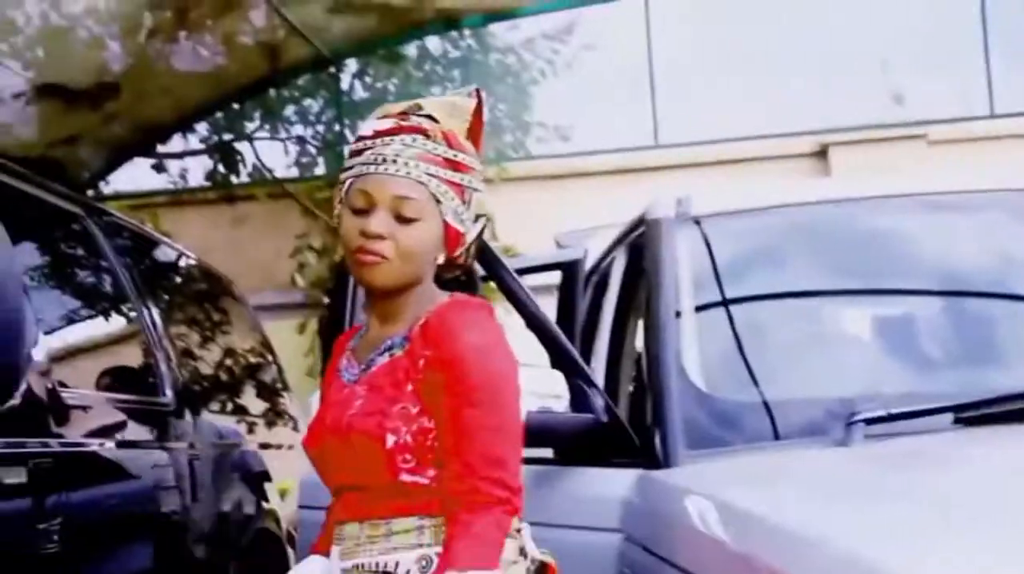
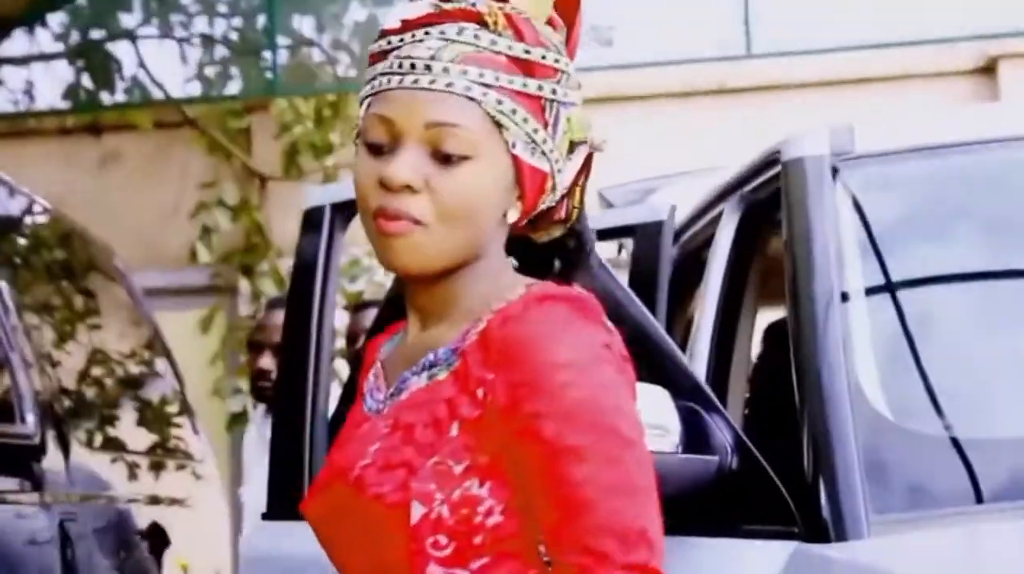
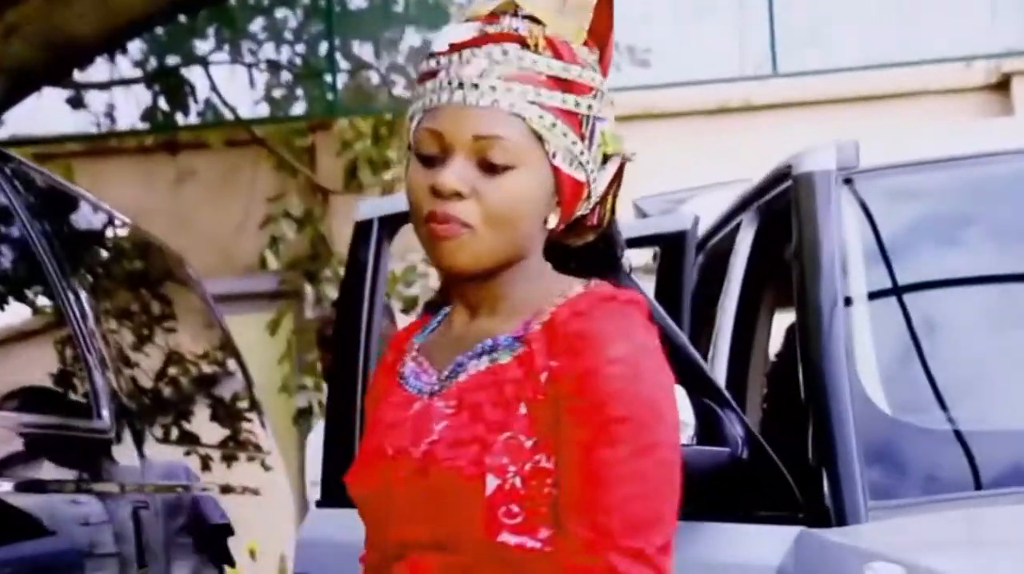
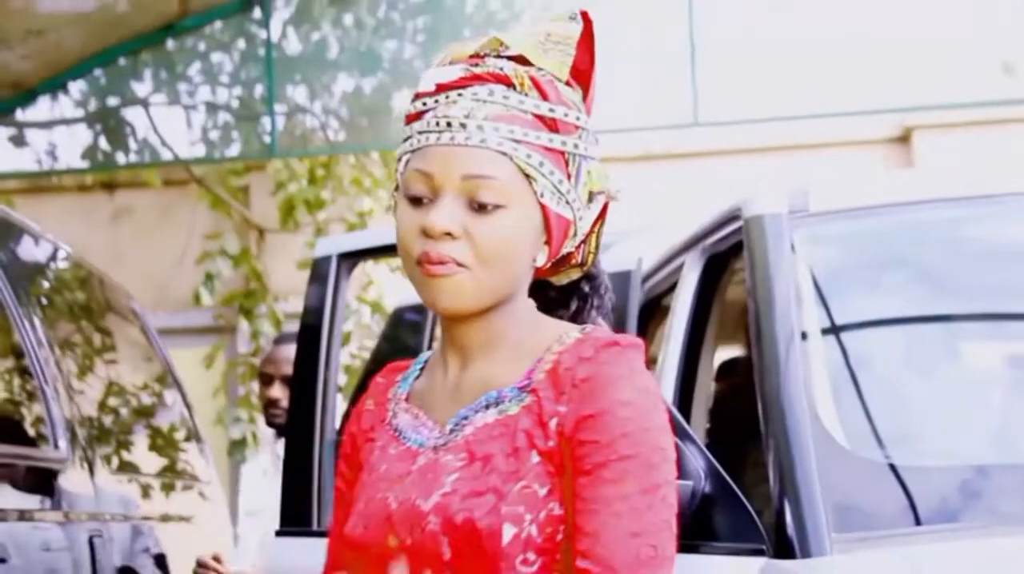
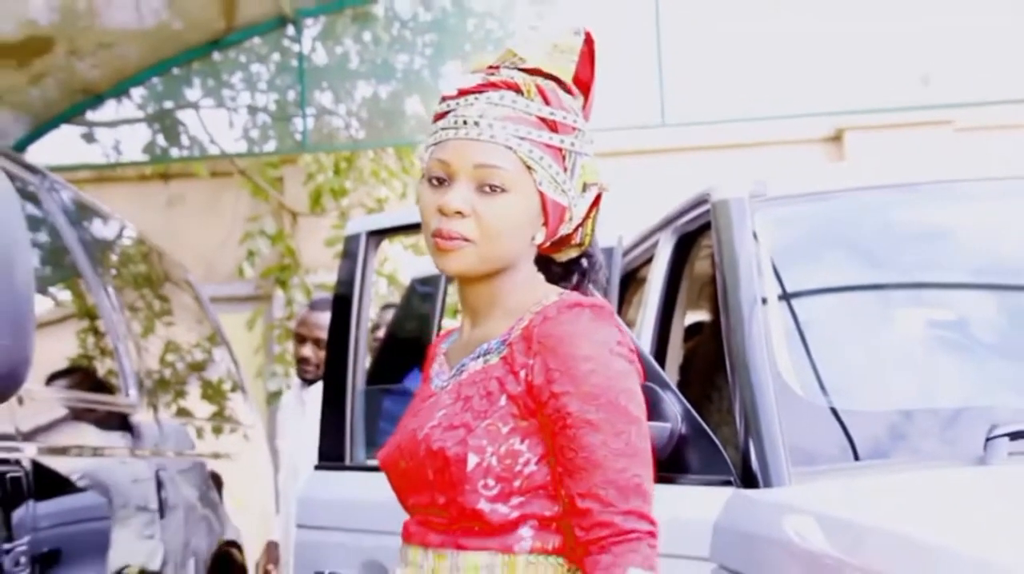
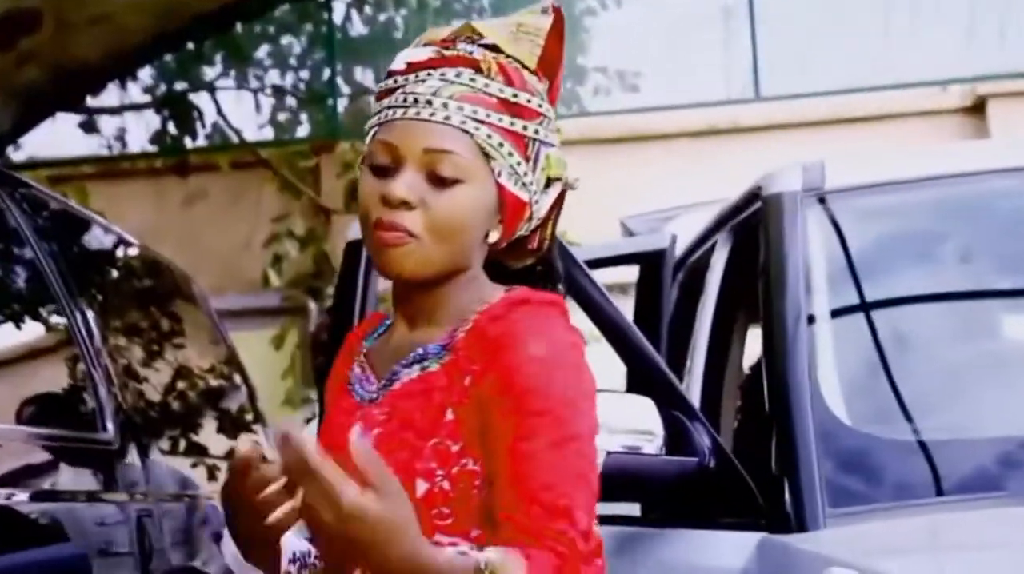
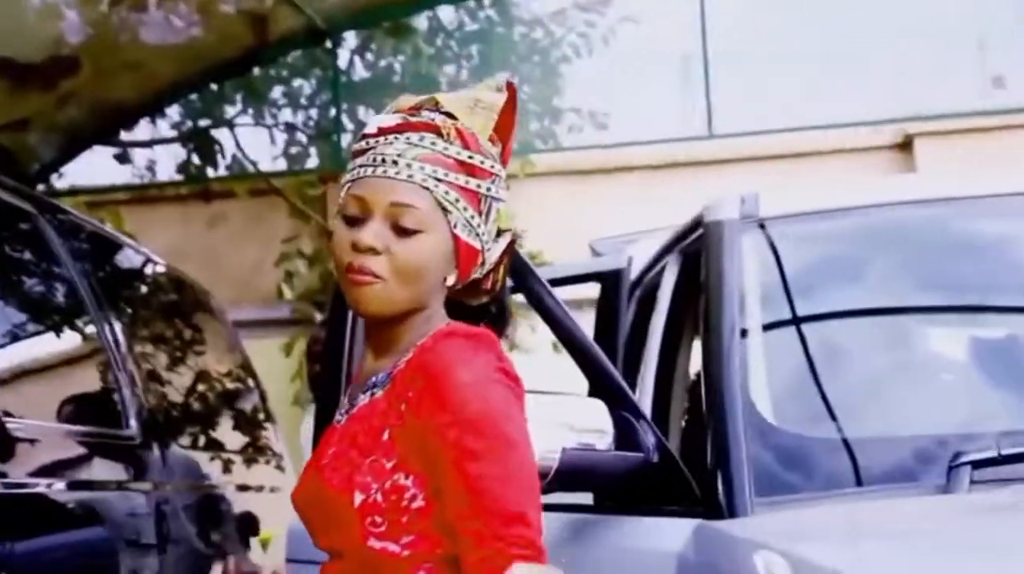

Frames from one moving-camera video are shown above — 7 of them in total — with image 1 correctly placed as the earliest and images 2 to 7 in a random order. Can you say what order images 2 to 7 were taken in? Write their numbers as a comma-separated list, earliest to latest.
7, 6, 3, 2, 4, 5
